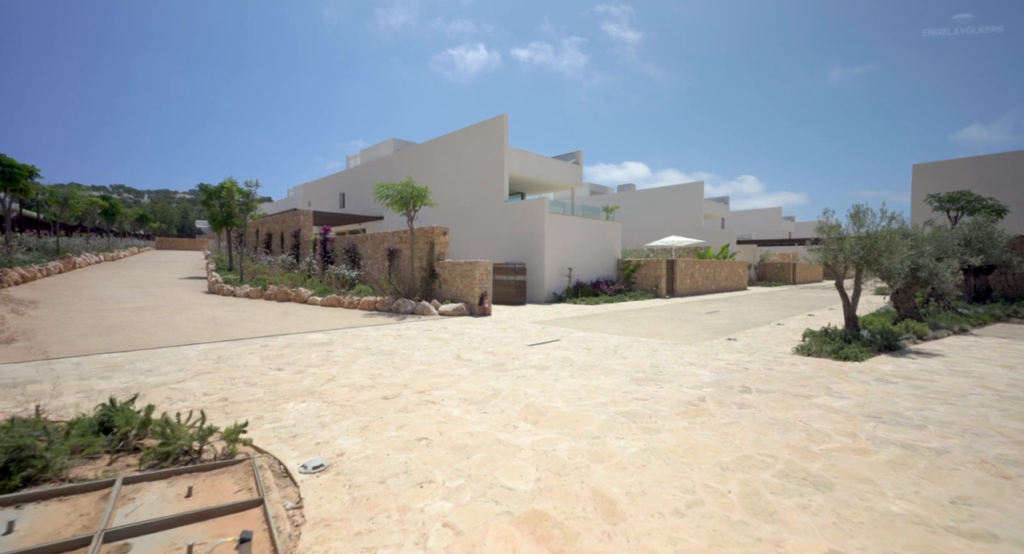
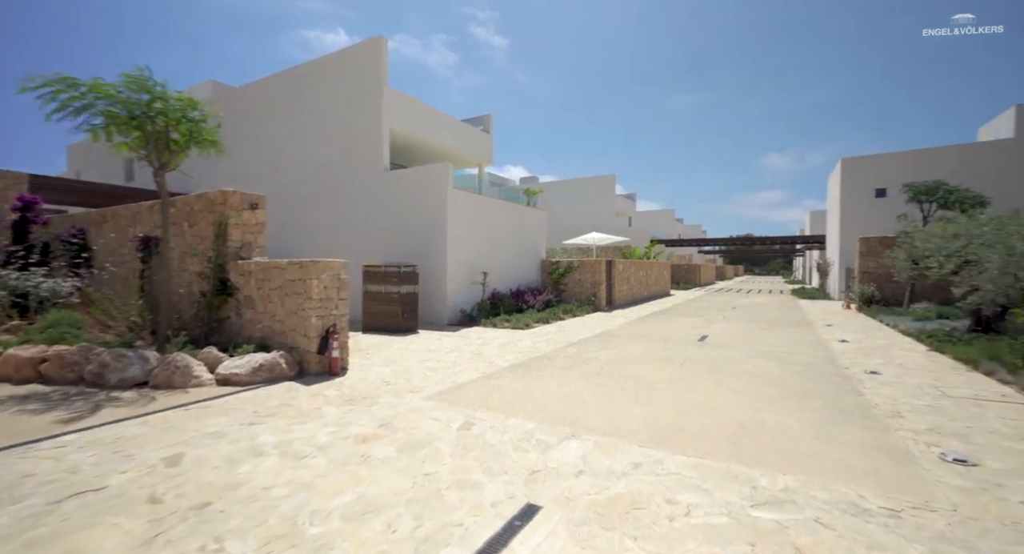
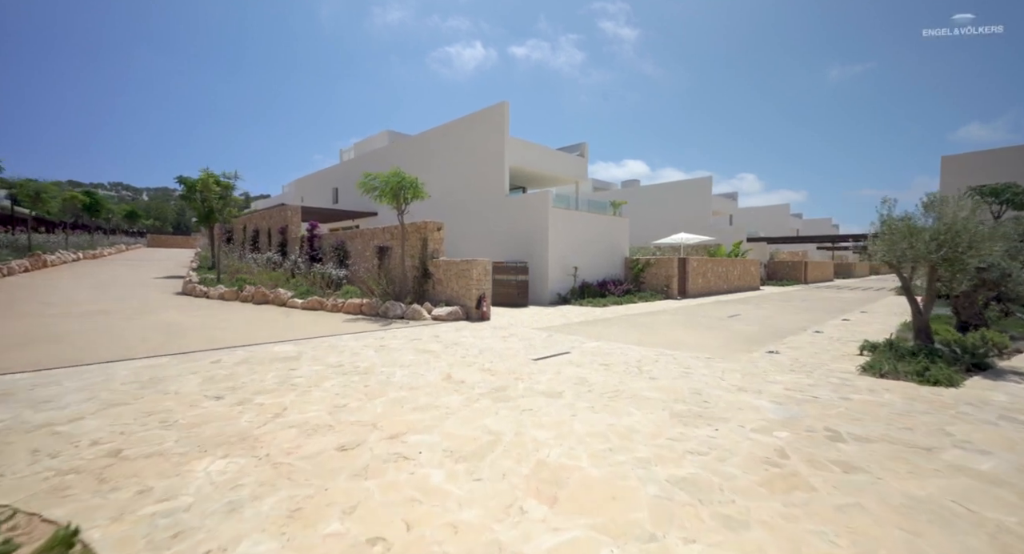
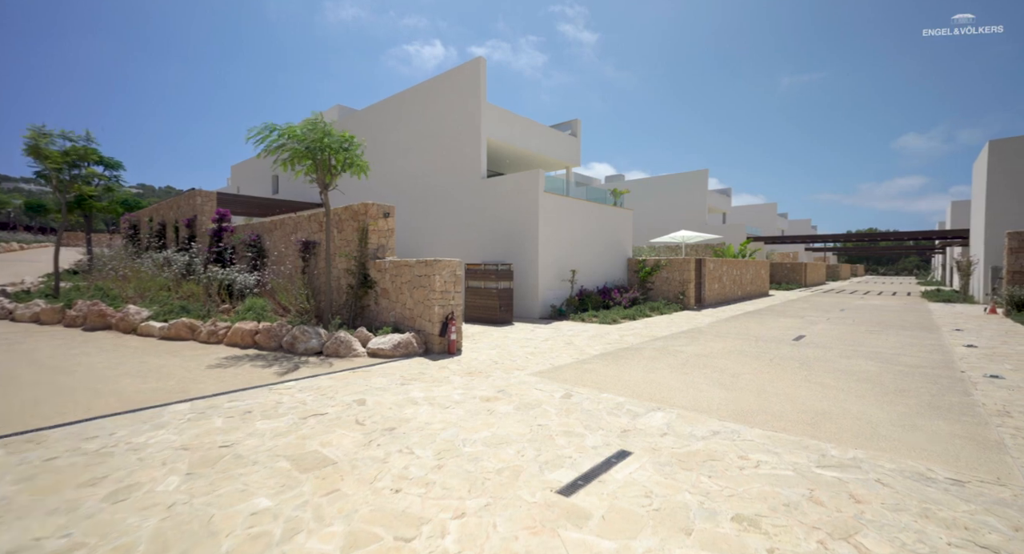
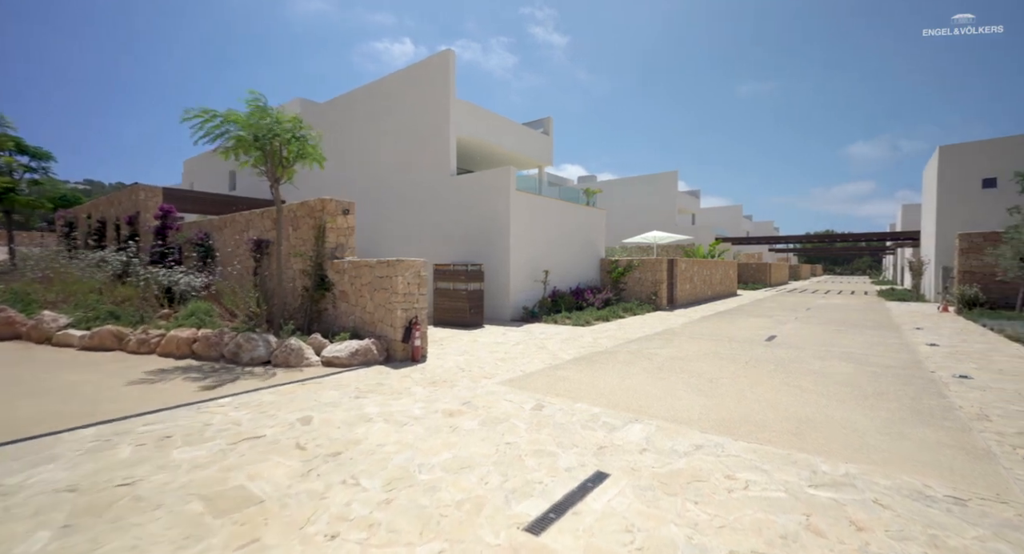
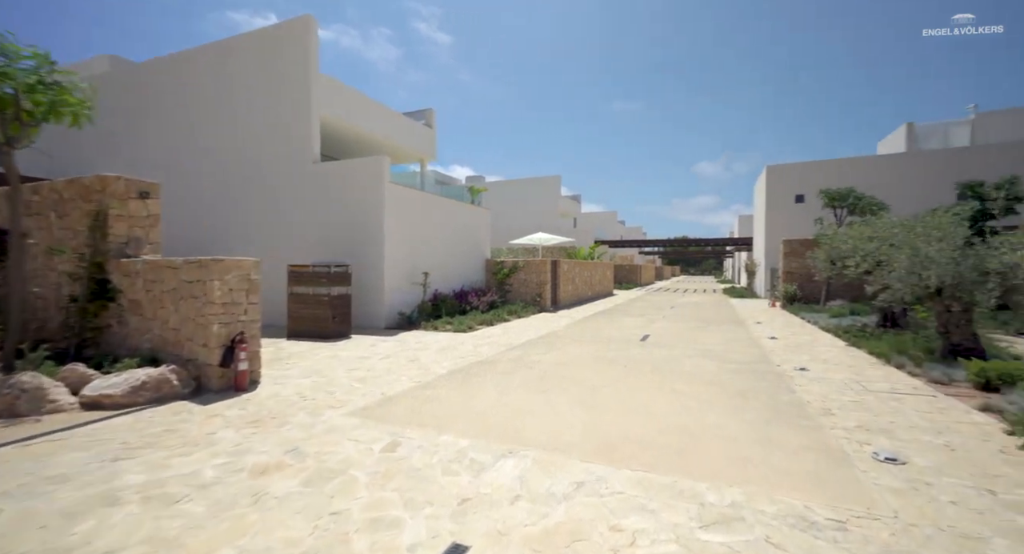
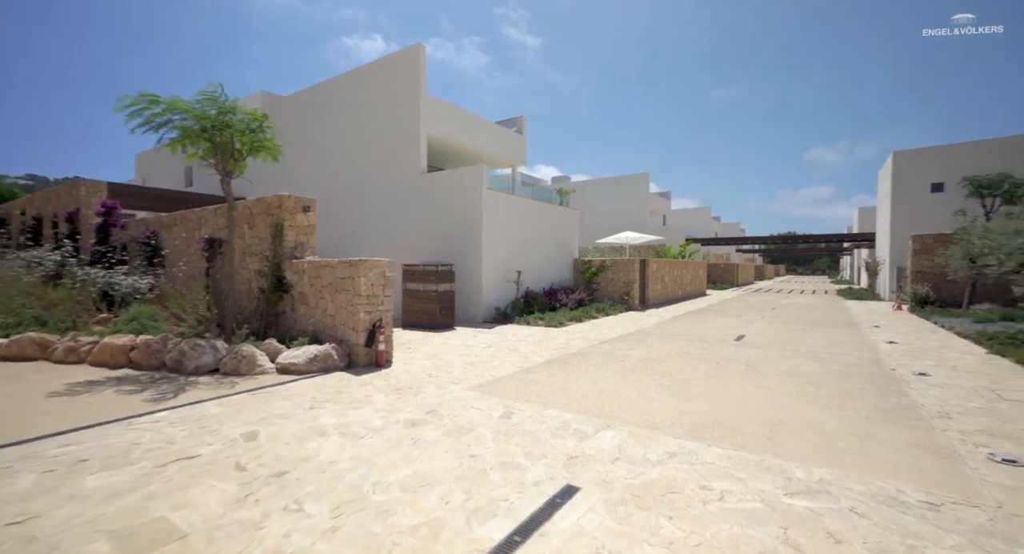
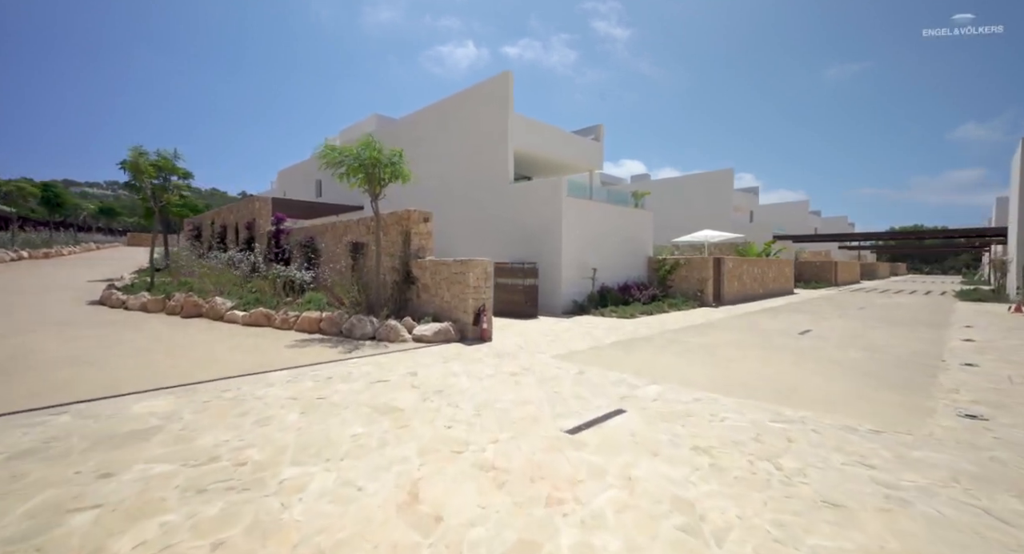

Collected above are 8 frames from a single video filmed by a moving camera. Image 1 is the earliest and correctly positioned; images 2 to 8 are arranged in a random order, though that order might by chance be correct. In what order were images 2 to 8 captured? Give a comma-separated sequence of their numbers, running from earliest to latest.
3, 8, 4, 5, 7, 2, 6
